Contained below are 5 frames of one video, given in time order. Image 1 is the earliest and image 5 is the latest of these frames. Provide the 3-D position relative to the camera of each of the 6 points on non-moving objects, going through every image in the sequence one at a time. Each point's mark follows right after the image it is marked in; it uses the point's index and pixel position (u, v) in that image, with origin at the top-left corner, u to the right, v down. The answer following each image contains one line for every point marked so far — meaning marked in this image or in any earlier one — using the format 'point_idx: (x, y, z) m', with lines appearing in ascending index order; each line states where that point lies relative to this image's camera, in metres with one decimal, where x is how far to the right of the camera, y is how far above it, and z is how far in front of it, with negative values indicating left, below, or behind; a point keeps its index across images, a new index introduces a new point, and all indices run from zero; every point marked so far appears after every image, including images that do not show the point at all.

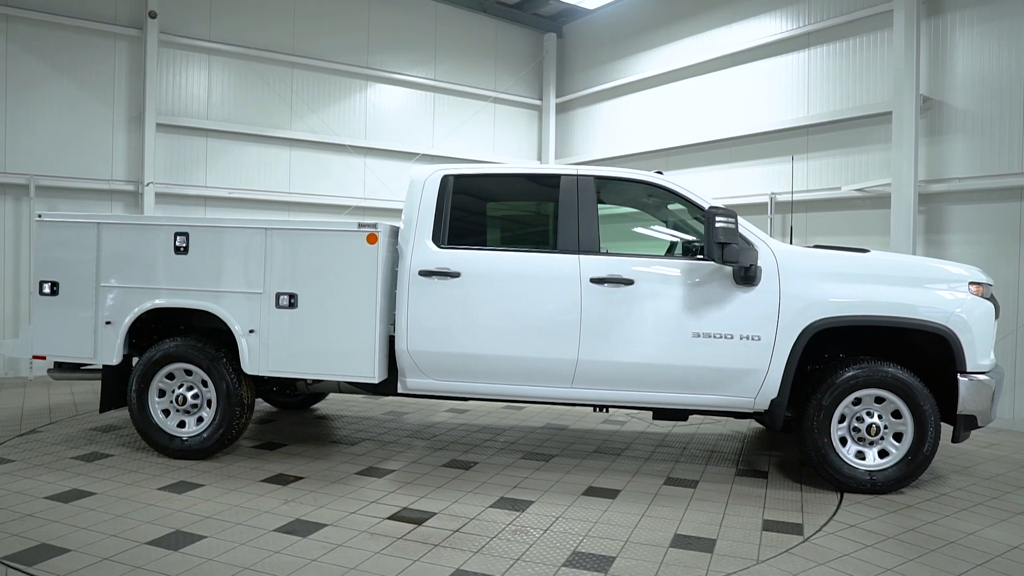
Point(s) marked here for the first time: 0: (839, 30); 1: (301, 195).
0: (+3.6, +2.8, +7.9) m
1: (-2.8, +1.2, +9.6) m
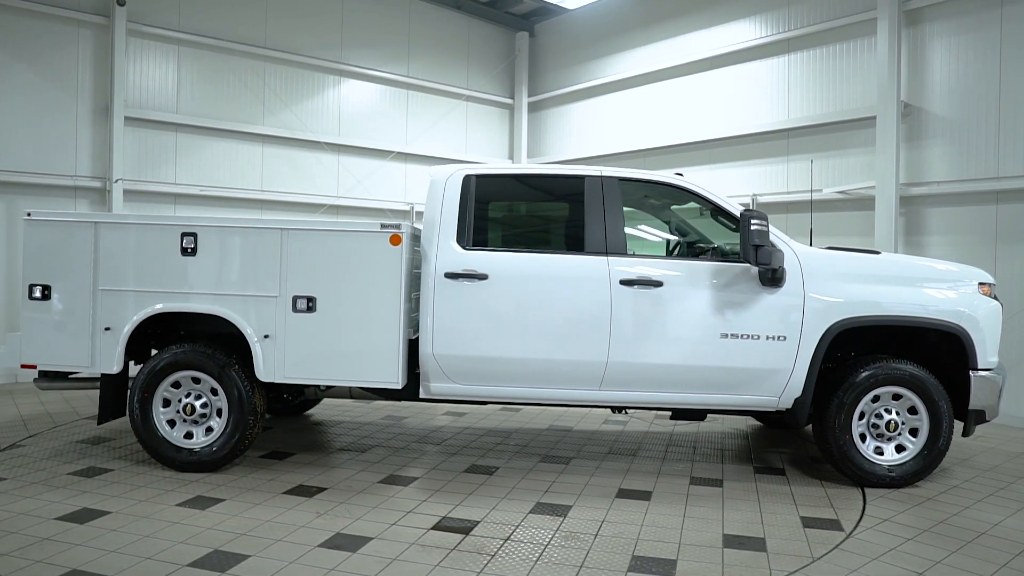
0: (+3.5, +2.8, +8.1) m
1: (-3.1, +1.2, +9.3) m
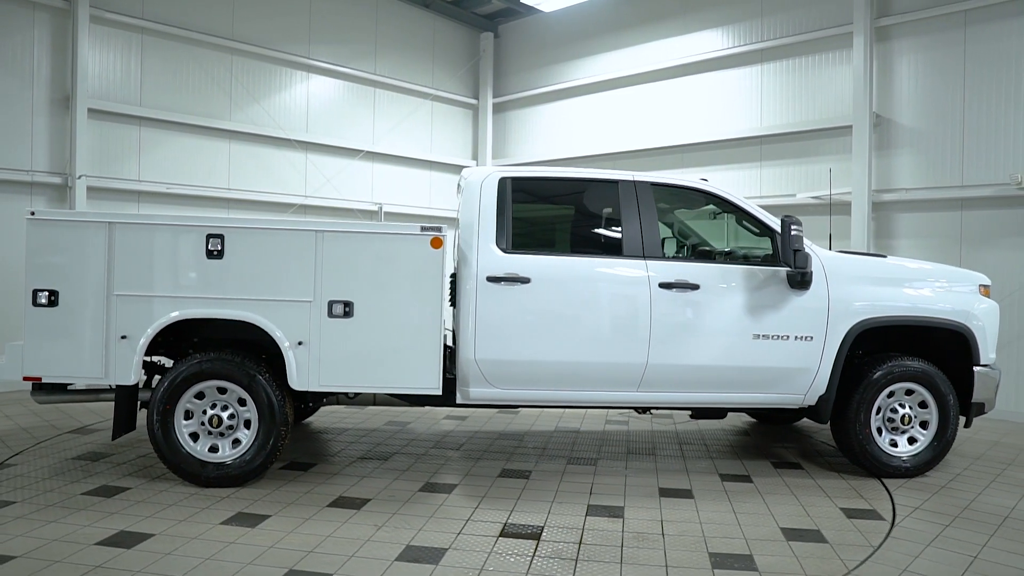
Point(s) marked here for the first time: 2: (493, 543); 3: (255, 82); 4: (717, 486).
0: (+3.3, +2.8, +8.5) m
1: (-3.3, +1.2, +8.9) m
2: (-0.1, -1.3, +3.7) m
3: (-3.2, +2.6, +9.1) m
4: (+1.4, -1.3, +4.8) m
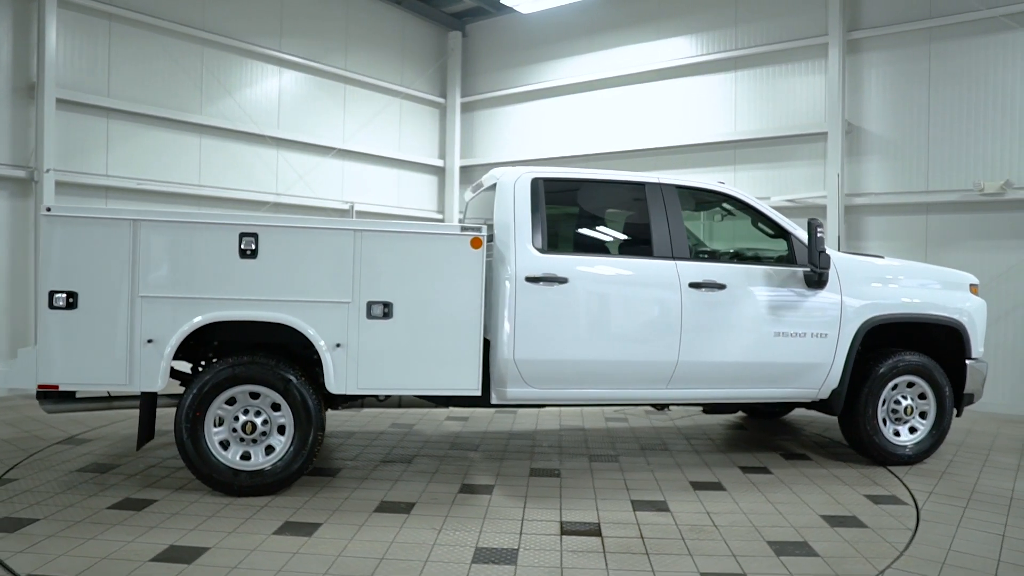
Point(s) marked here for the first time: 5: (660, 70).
0: (+3.1, +2.8, +8.9) m
1: (-3.5, +1.2, +8.5) m
2: (+0.2, -1.3, +3.7) m
3: (-3.5, +2.6, +8.7) m
4: (+1.6, -1.3, +4.9) m
5: (+2.0, +3.0, +9.8) m
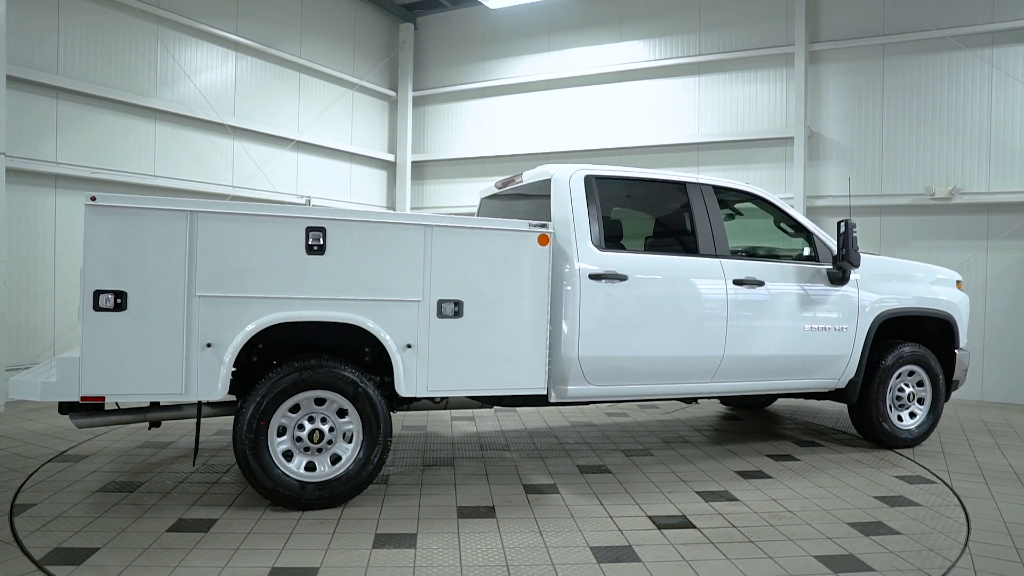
0: (+2.7, +2.9, +9.3) m
1: (-3.7, +1.2, +7.9) m
2: (+0.8, -1.3, +3.8) m
3: (-3.7, +2.6, +8.0) m
4: (+1.9, -1.3, +5.2) m
5: (+1.5, +3.0, +10.0) m
